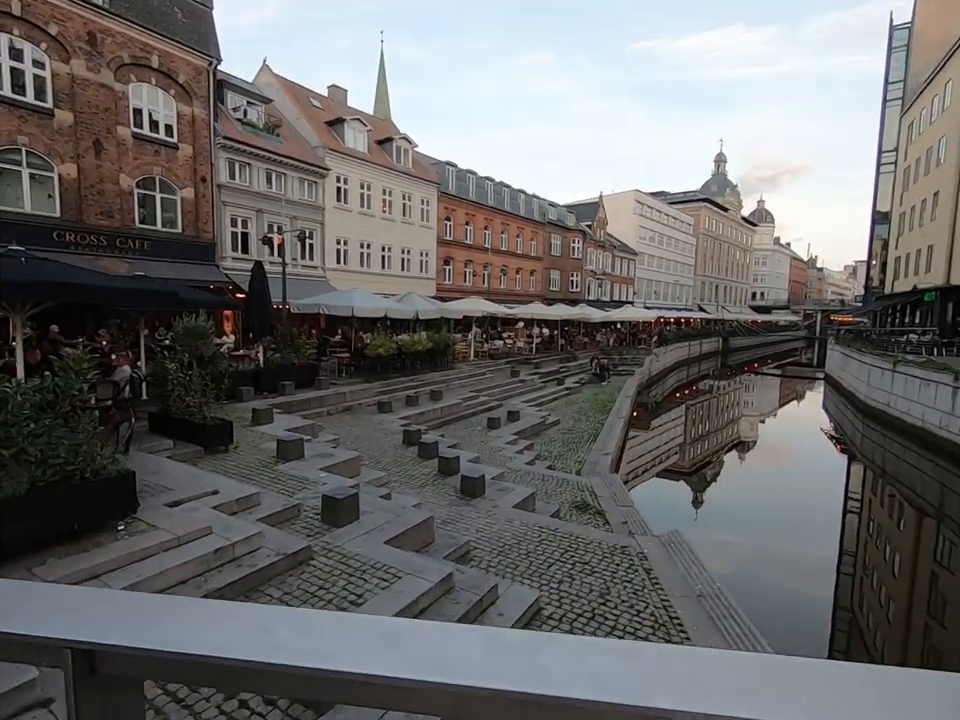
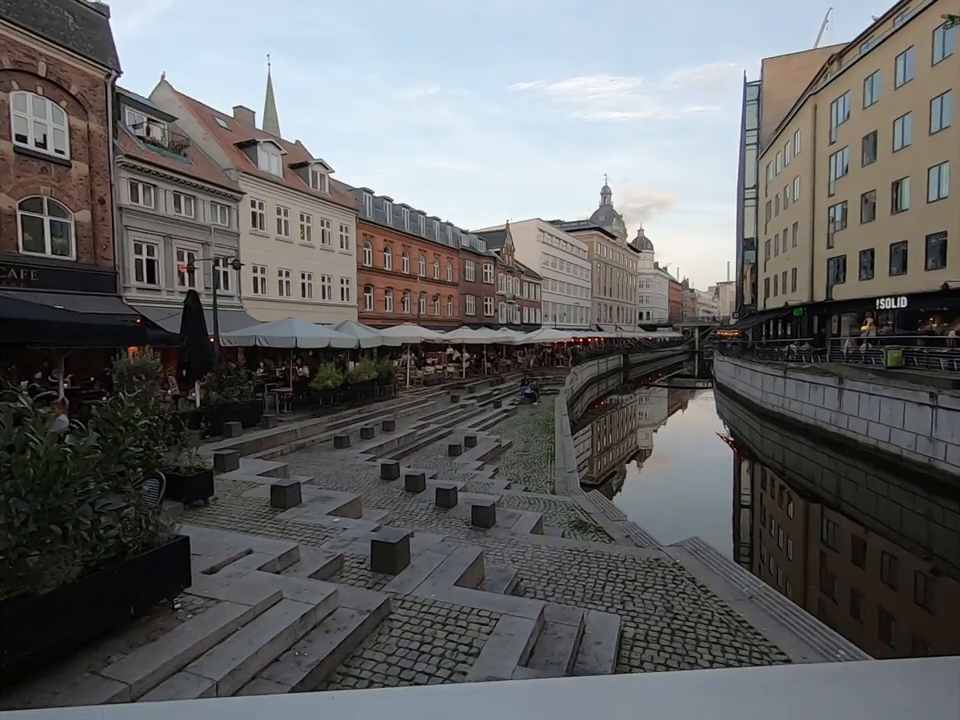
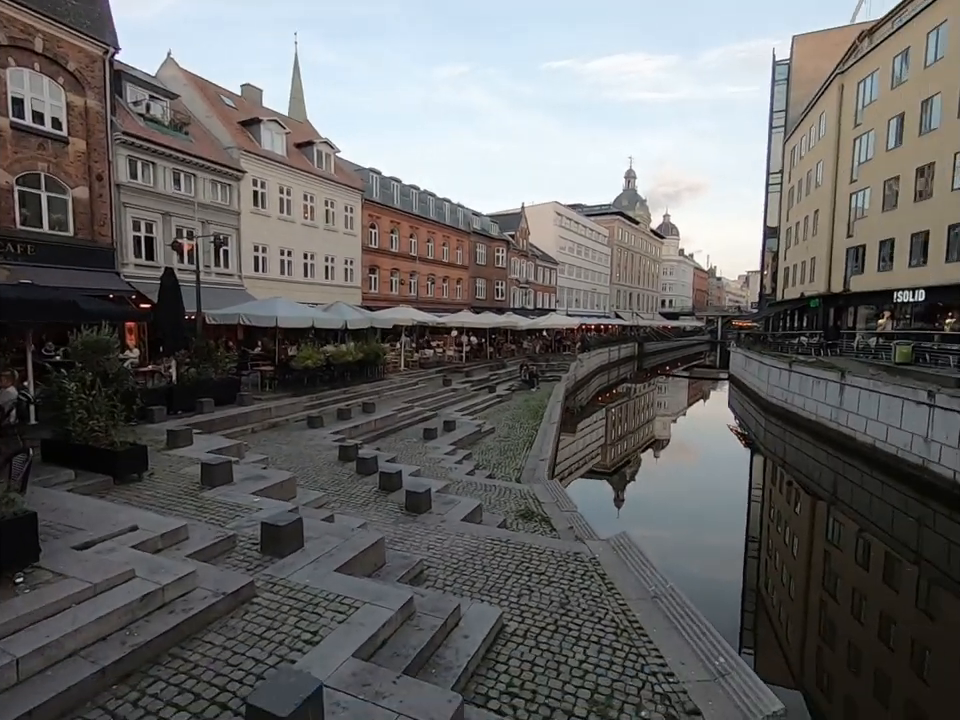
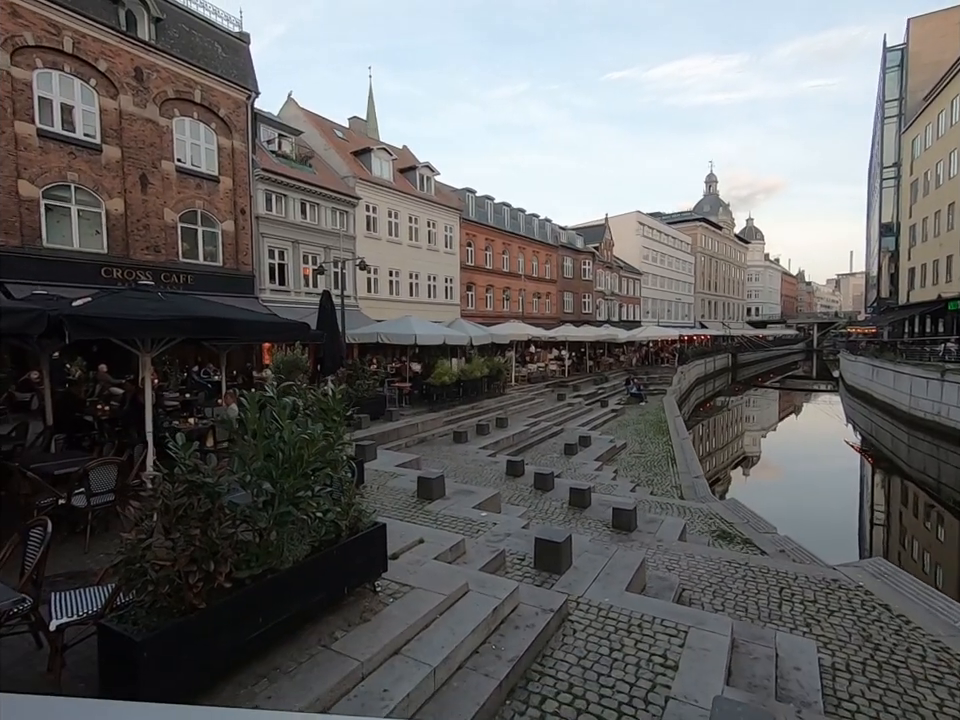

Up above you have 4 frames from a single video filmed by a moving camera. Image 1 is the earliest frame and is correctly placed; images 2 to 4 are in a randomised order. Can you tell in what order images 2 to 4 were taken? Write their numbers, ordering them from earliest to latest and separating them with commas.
3, 2, 4
